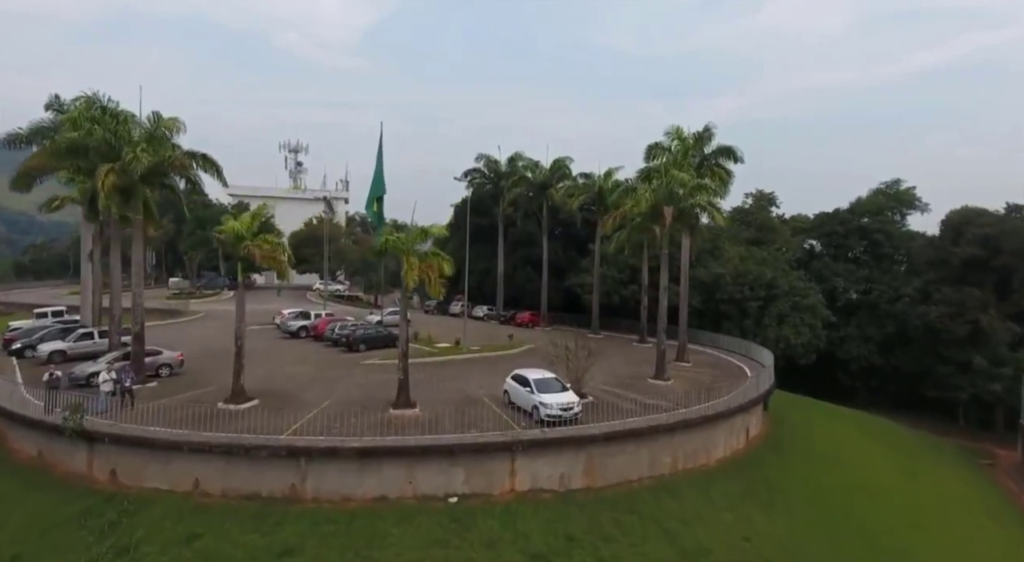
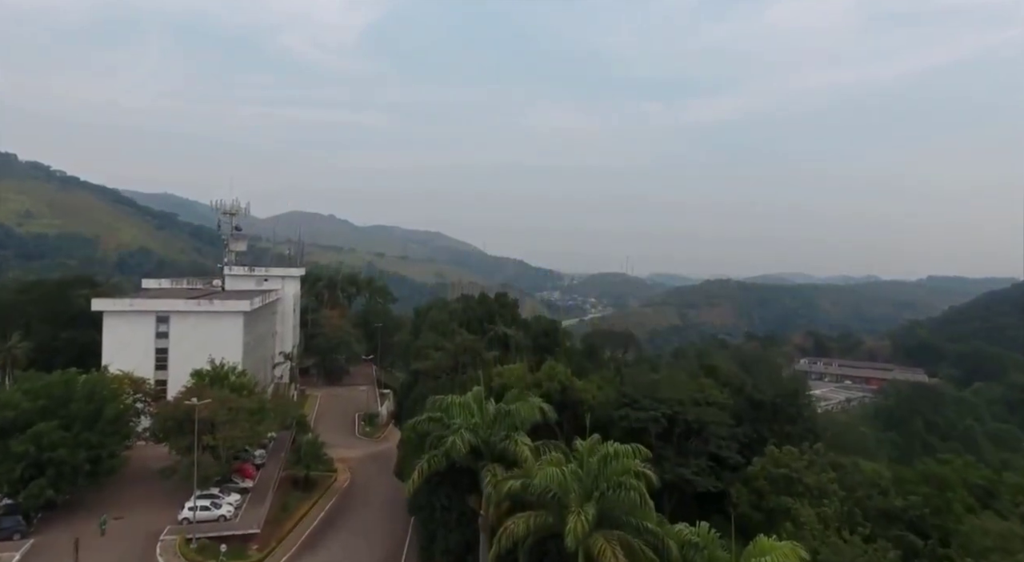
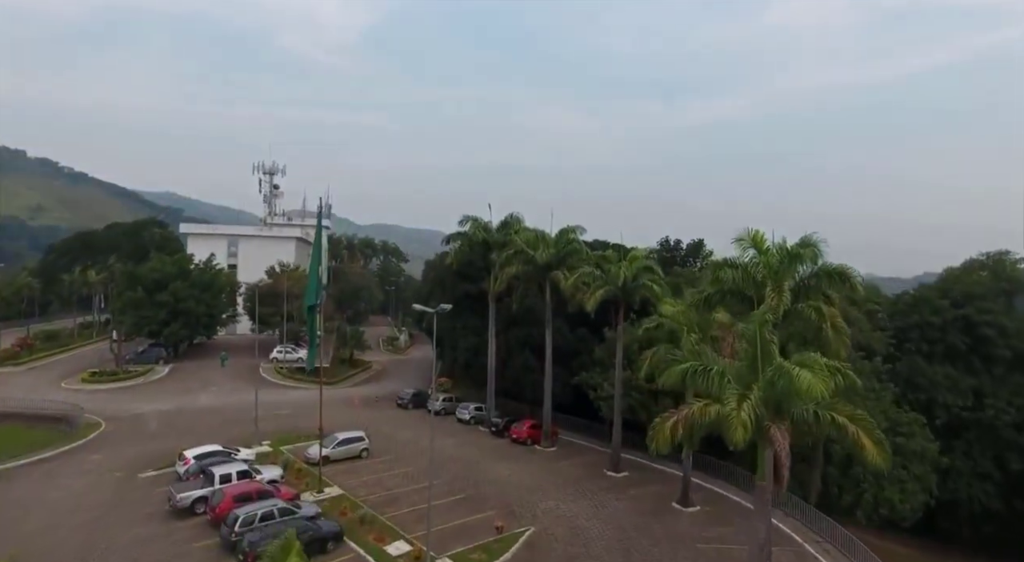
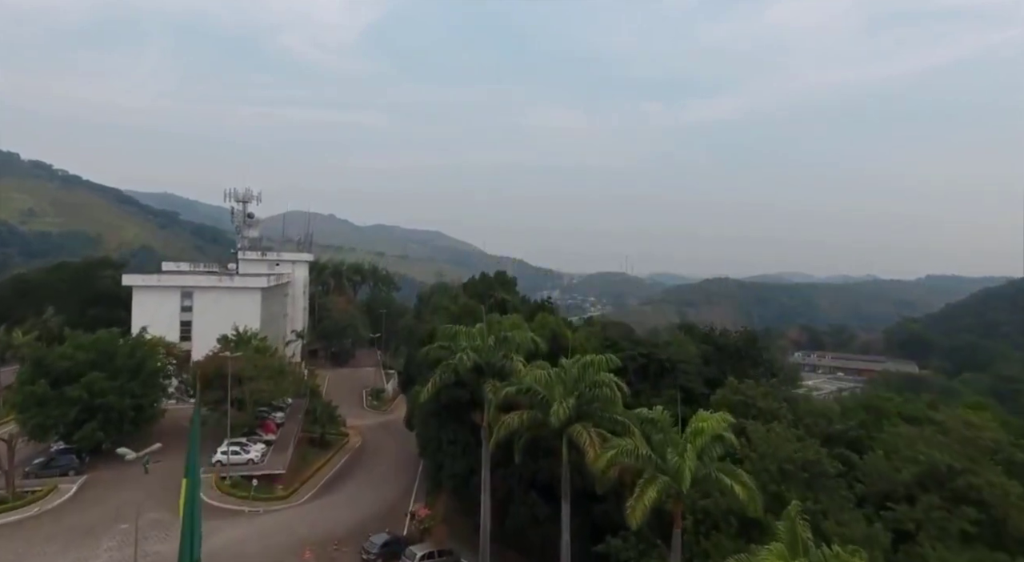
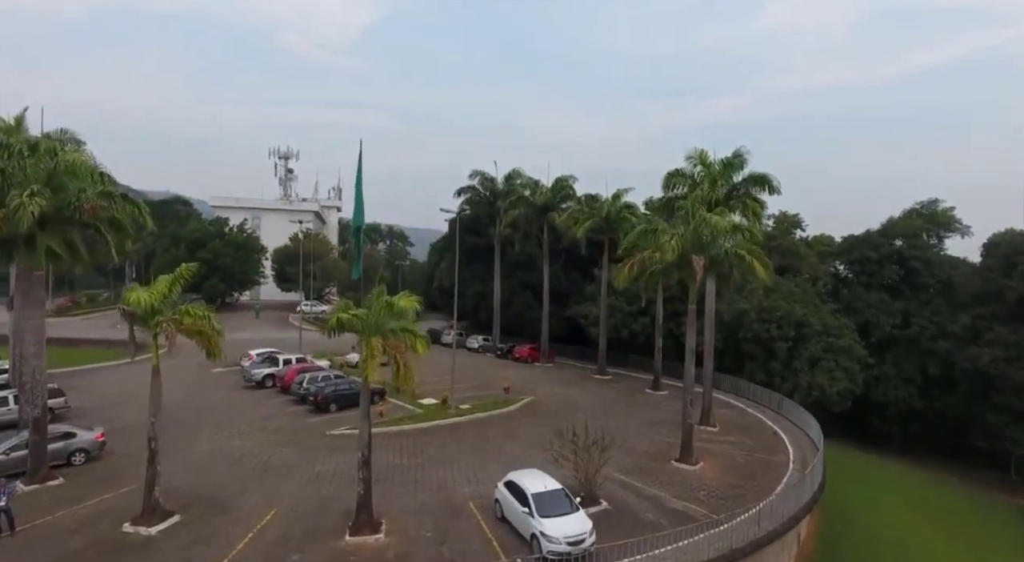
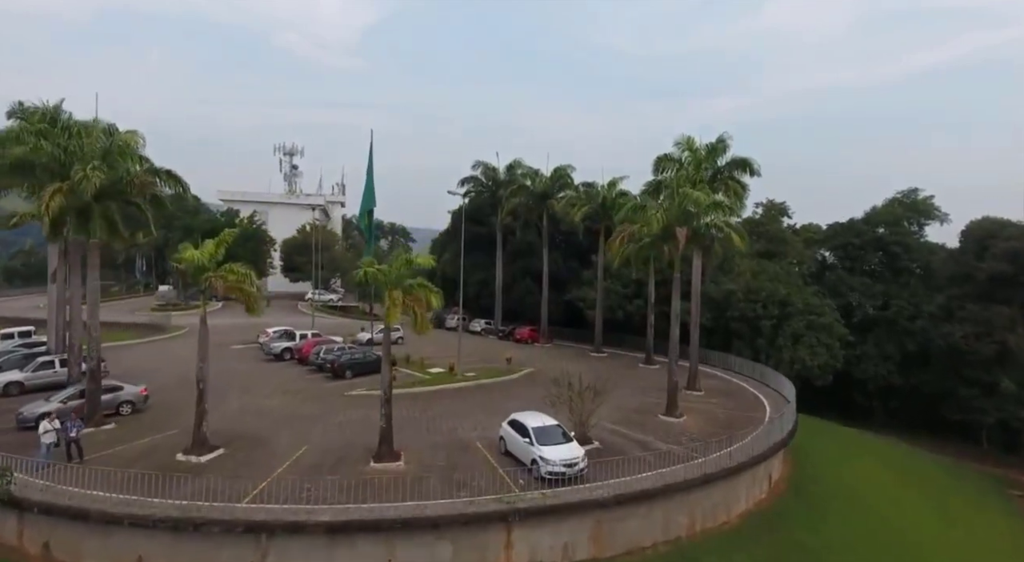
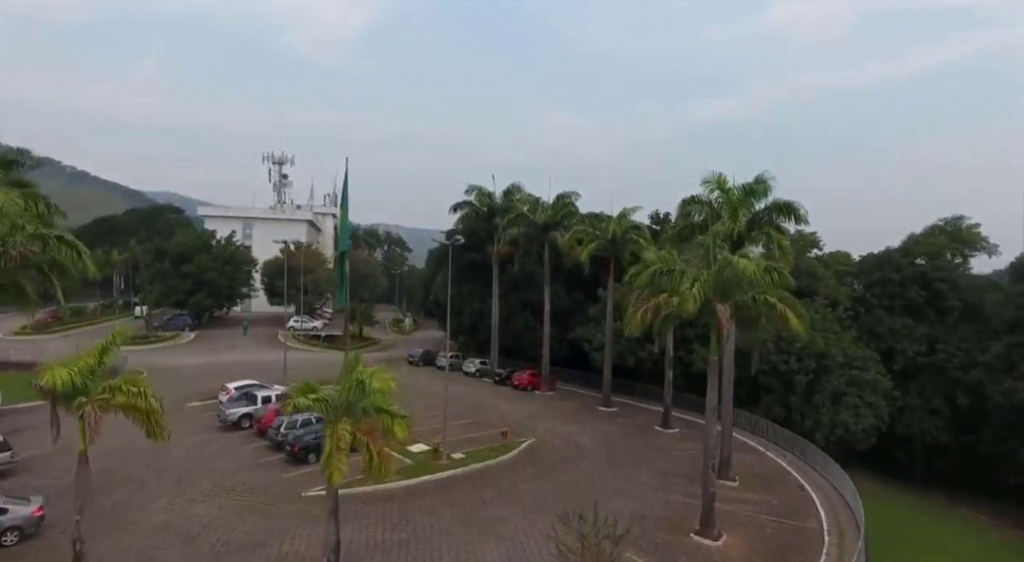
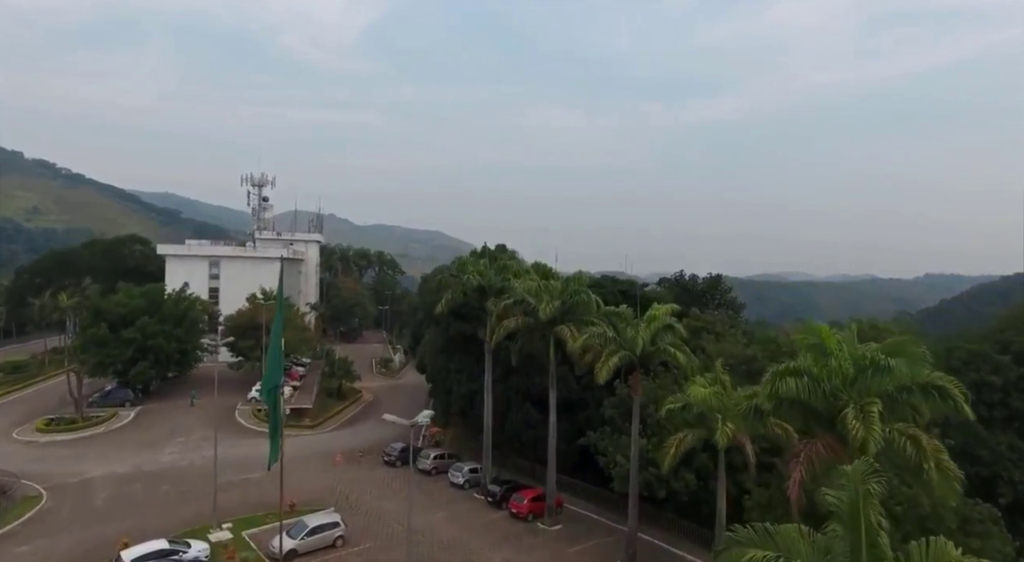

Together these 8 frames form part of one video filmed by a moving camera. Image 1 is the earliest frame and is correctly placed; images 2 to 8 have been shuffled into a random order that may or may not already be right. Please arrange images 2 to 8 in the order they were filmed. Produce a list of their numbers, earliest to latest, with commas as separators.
6, 5, 7, 3, 8, 4, 2
